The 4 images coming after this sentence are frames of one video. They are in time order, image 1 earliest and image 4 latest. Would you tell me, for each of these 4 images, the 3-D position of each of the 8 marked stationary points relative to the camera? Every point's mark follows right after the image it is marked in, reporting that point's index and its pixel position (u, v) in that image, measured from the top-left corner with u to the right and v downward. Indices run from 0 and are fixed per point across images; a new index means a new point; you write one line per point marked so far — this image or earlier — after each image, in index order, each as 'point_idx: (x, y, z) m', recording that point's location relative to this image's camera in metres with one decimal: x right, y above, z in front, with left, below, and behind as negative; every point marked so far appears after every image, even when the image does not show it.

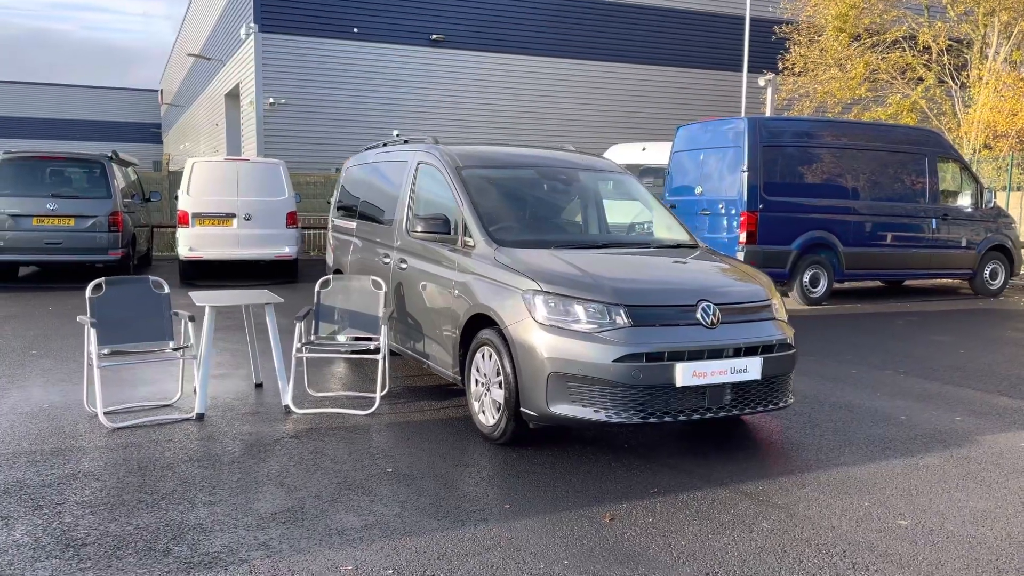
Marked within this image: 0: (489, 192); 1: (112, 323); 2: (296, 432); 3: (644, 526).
0: (-0.2, +0.6, +5.4) m
1: (-2.4, -0.2, +5.1) m
2: (-1.2, -0.8, +4.8) m
3: (+0.5, -1.0, +3.5) m
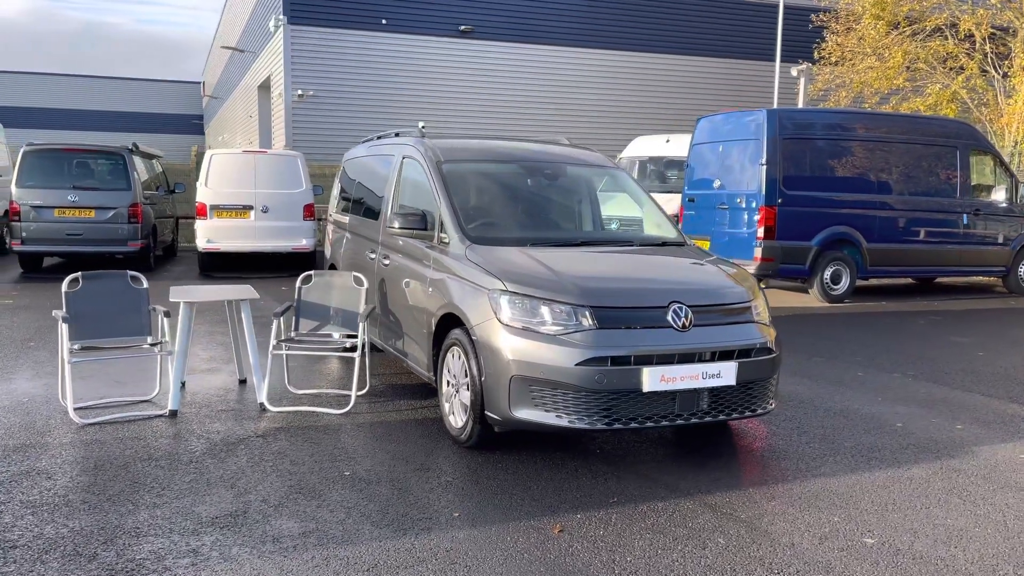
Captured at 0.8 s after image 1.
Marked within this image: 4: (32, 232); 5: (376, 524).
0: (-0.3, +0.6, +5.3) m
1: (-2.5, -0.2, +5.1) m
2: (-1.4, -0.8, +4.7) m
3: (+0.3, -1.0, +3.3) m
4: (-6.9, +0.8, +12.3) m
5: (-0.5, -0.9, +3.4) m
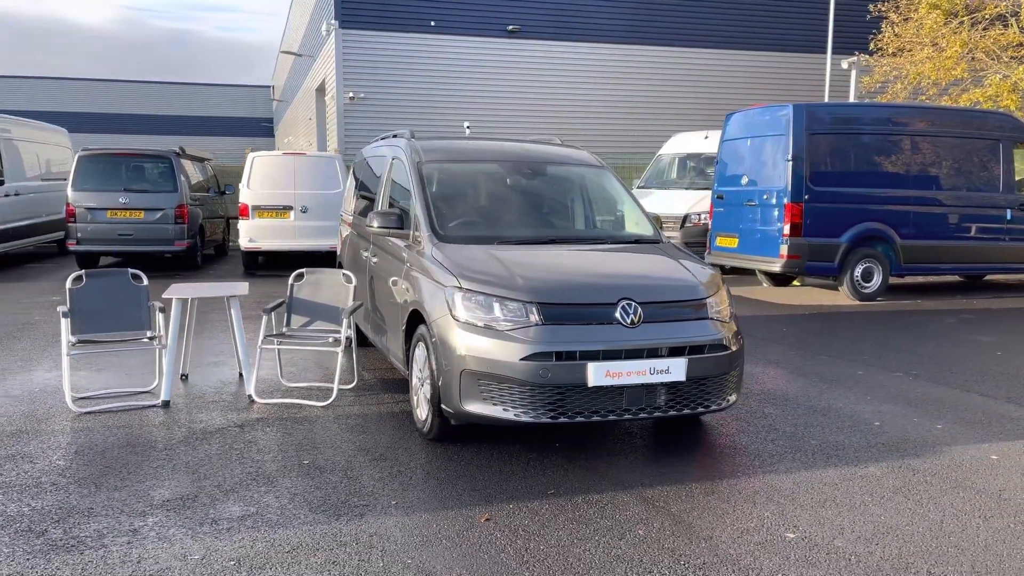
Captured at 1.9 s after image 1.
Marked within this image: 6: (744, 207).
0: (-0.4, +0.6, +5.4) m
1: (-2.7, -0.2, +5.4) m
2: (-1.5, -0.8, +5.0) m
3: (0.0, -1.0, +3.4) m
4: (-6.5, +0.8, +13.0) m
5: (-0.8, -0.9, +3.6) m
6: (+3.1, +1.1, +11.4) m
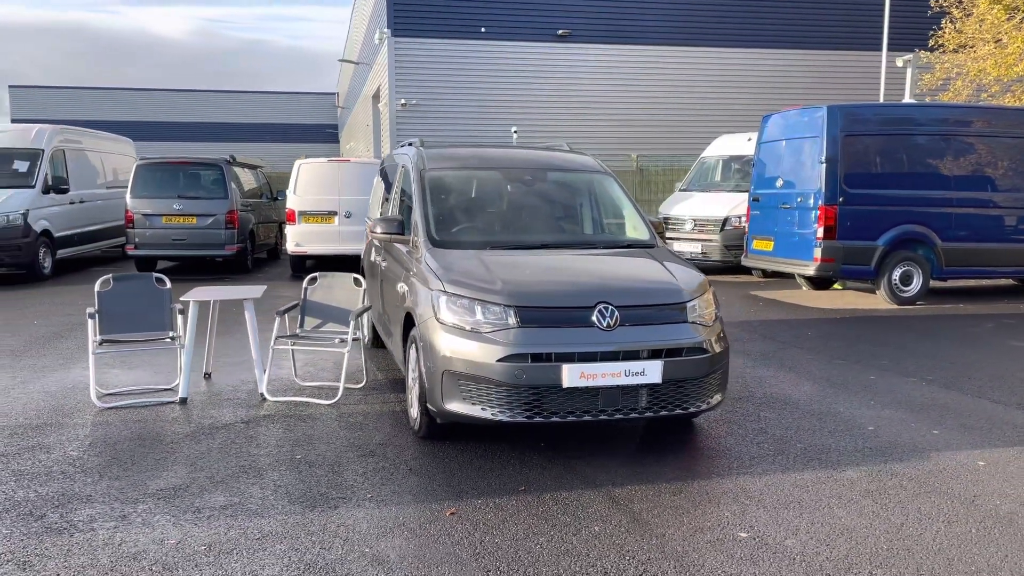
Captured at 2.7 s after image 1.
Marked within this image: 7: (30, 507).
0: (-0.4, +0.6, +5.6) m
1: (-2.7, -0.2, +5.8) m
2: (-1.6, -0.8, +5.2) m
3: (-0.1, -1.0, +3.6) m
4: (-5.9, +0.8, +13.6) m
5: (-1.0, -0.9, +3.8) m
6: (+3.5, +1.0, +11.3) m
7: (-2.1, -0.9, +3.7) m
